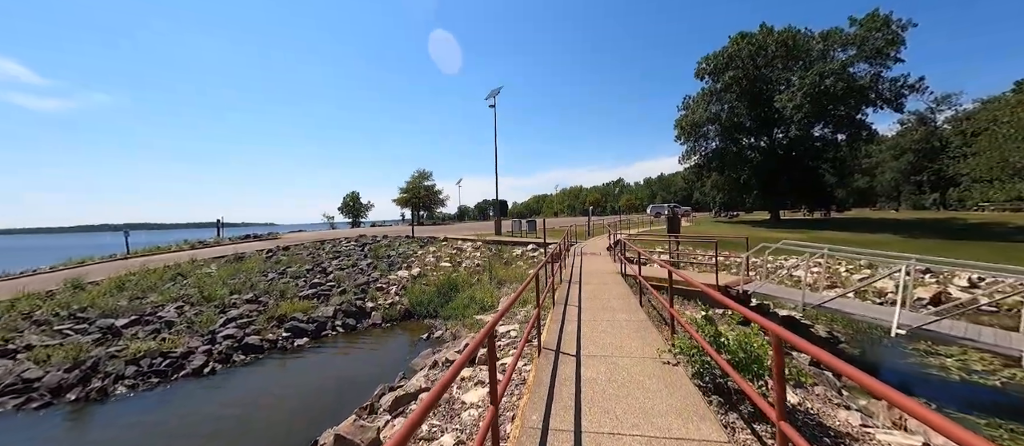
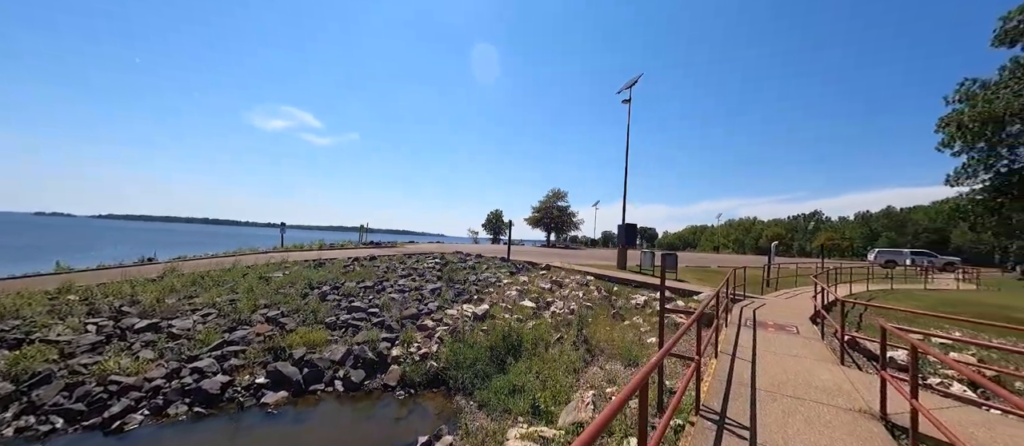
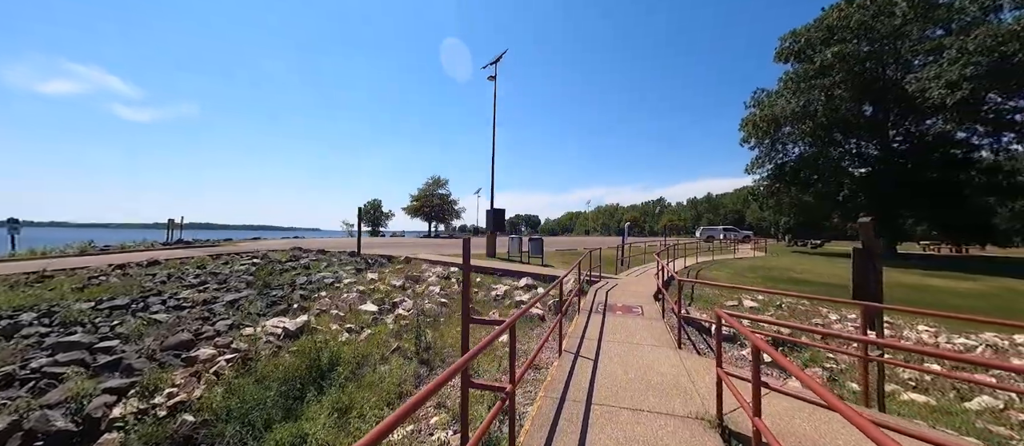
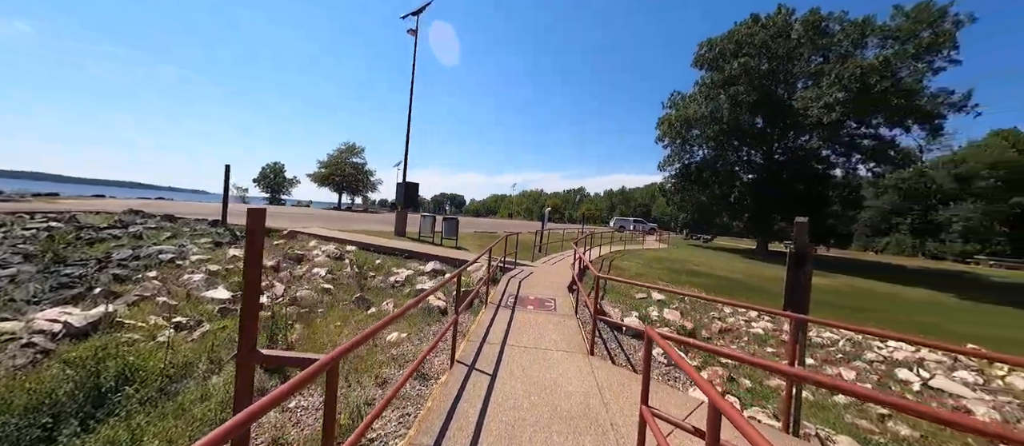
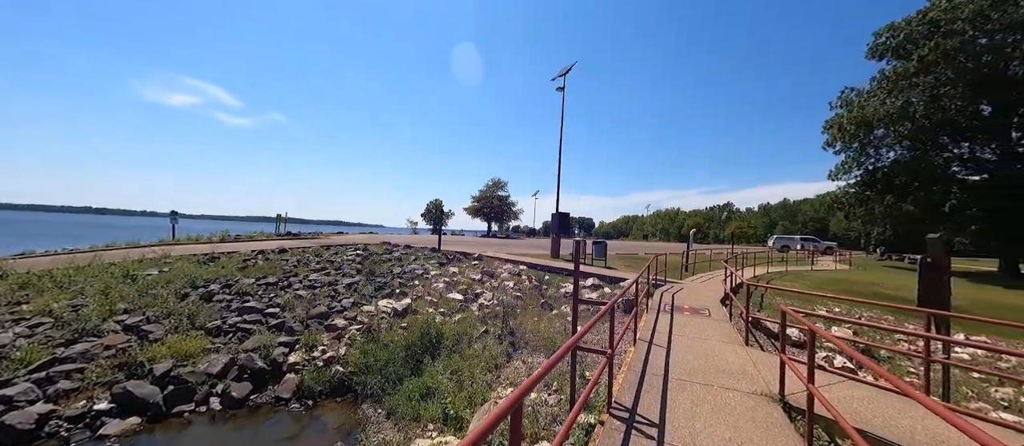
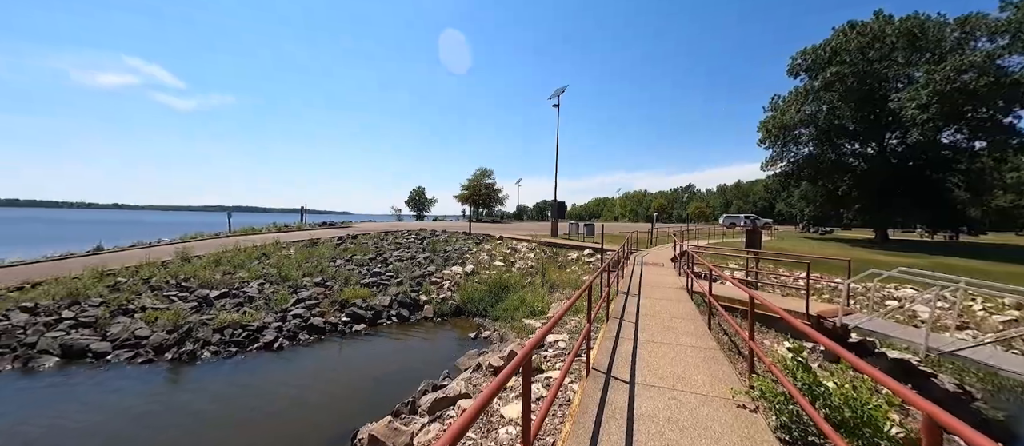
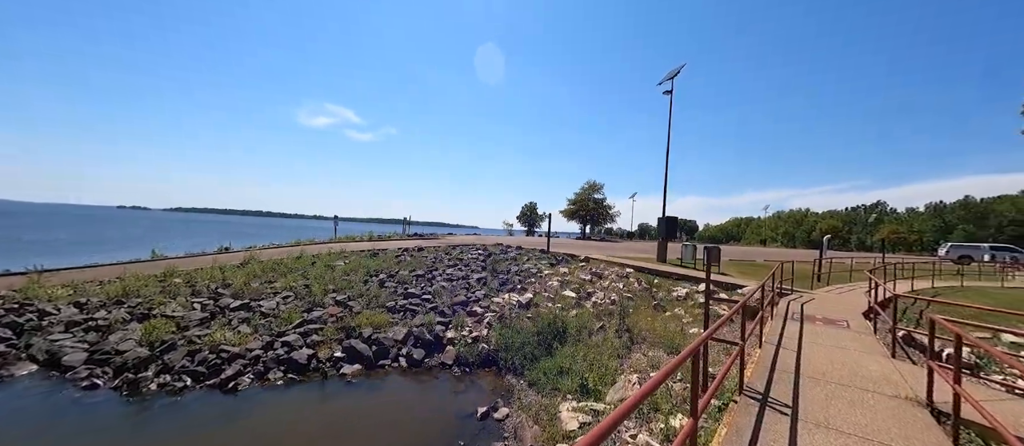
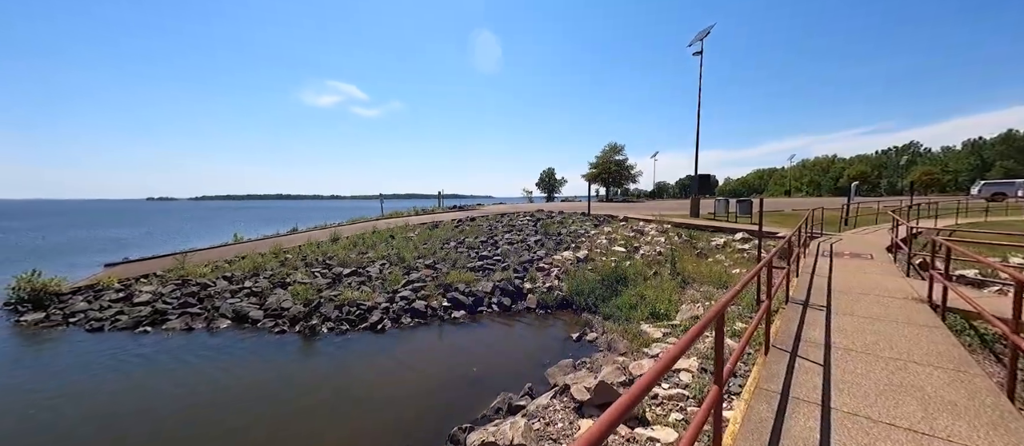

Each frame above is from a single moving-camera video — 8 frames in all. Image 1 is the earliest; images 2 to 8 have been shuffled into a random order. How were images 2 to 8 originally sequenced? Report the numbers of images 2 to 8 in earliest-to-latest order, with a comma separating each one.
6, 8, 7, 2, 5, 3, 4
